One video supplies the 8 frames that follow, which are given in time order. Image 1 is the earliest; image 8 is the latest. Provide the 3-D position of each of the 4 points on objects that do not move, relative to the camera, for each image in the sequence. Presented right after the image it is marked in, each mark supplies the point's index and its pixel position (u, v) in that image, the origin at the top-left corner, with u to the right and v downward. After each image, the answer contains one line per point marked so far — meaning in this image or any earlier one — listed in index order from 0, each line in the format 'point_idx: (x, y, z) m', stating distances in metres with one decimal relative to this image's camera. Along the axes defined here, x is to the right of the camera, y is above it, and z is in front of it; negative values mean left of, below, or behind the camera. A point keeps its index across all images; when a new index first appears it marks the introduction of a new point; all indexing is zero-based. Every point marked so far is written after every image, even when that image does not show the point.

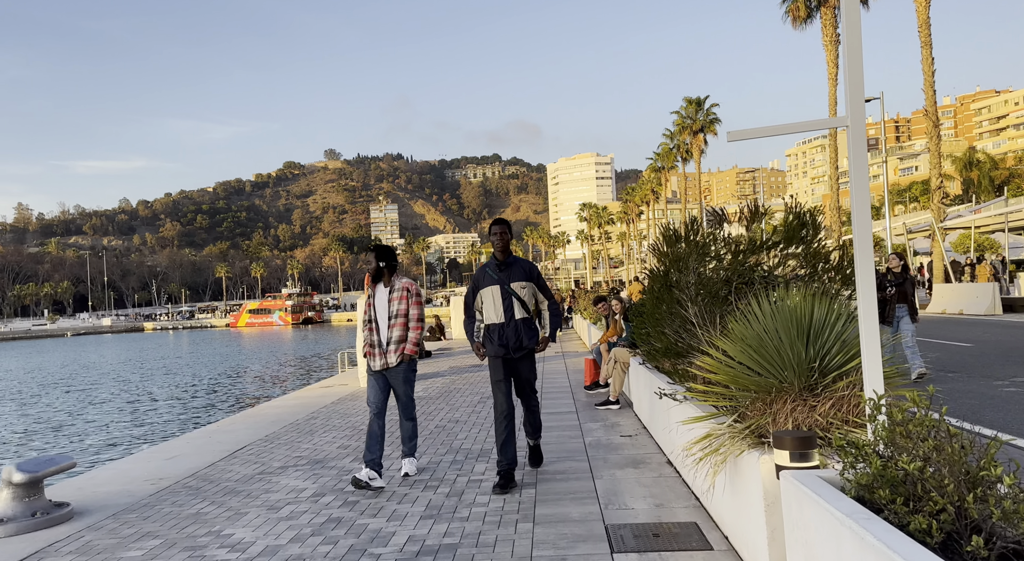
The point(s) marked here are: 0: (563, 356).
0: (+1.3, -2.0, +19.1) m
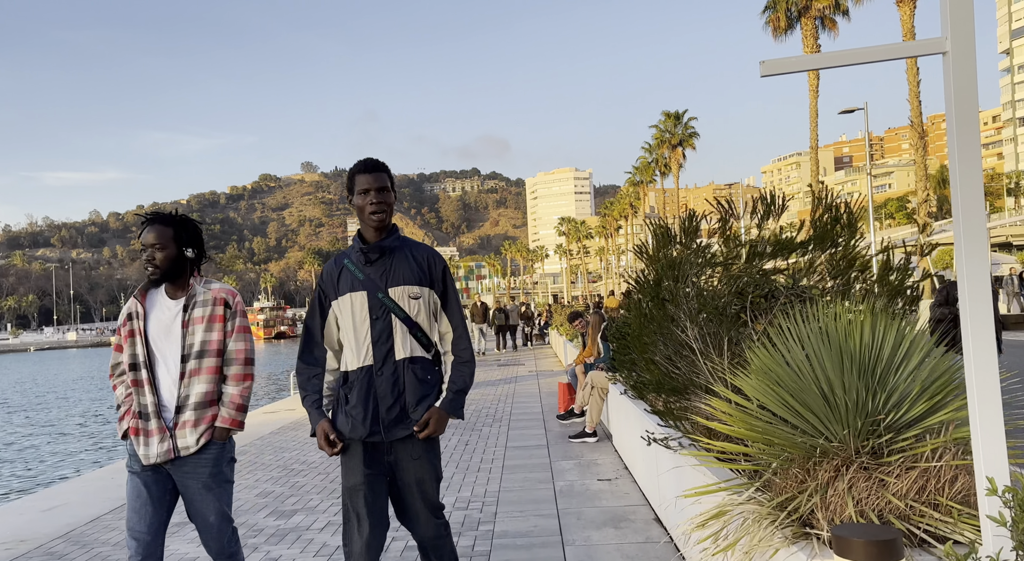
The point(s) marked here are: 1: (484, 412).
0: (+0.6, -2.3, +17.8) m
1: (-0.5, -2.2, +12.1) m
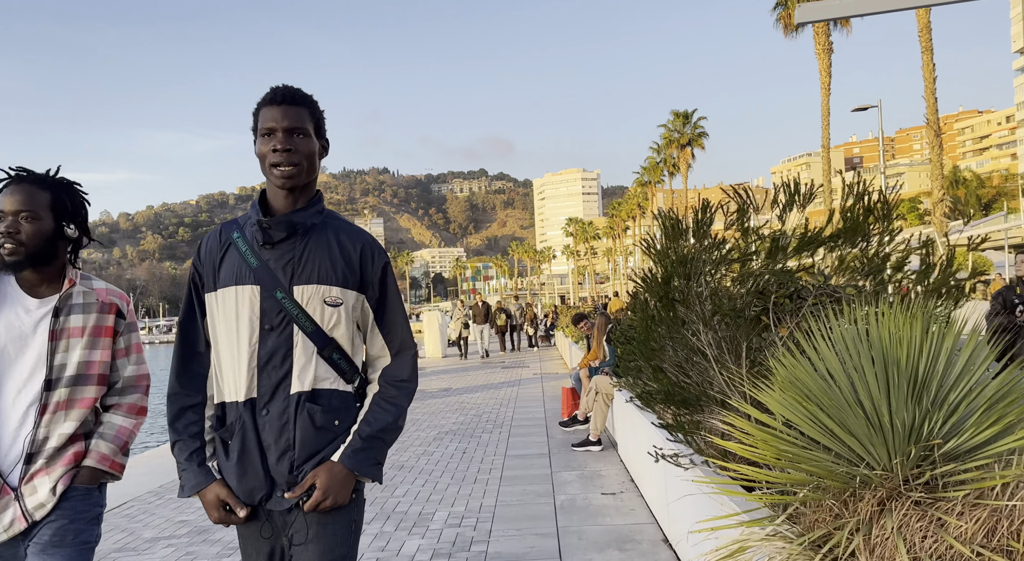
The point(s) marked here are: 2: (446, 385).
0: (+0.7, -2.3, +17.3) m
1: (-0.4, -2.2, +11.6) m
2: (-1.5, -2.4, +17.1) m
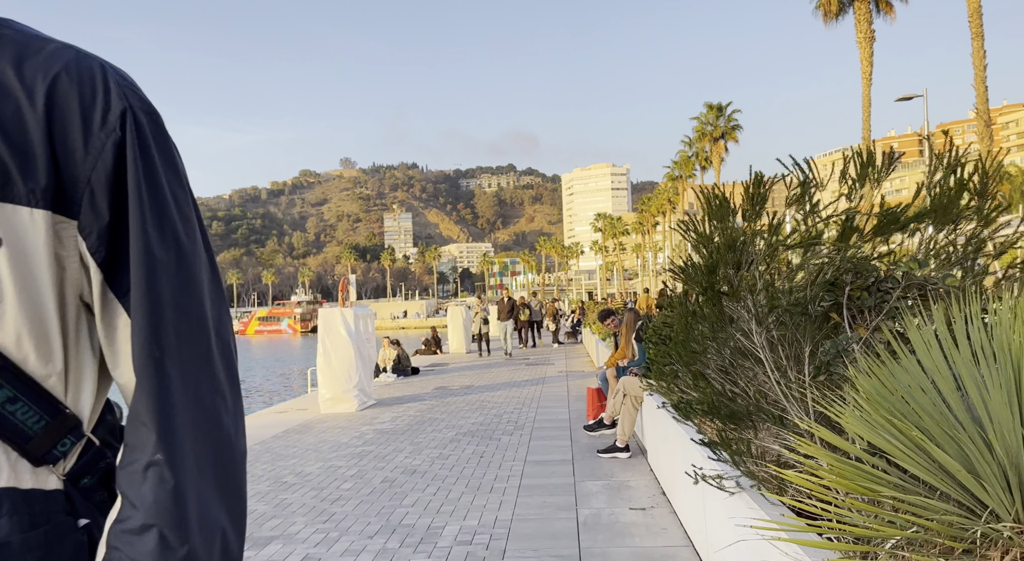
0: (+1.2, -2.2, +16.7) m
1: (-0.1, -2.1, +11.0) m
2: (-1.0, -2.3, +16.6) m
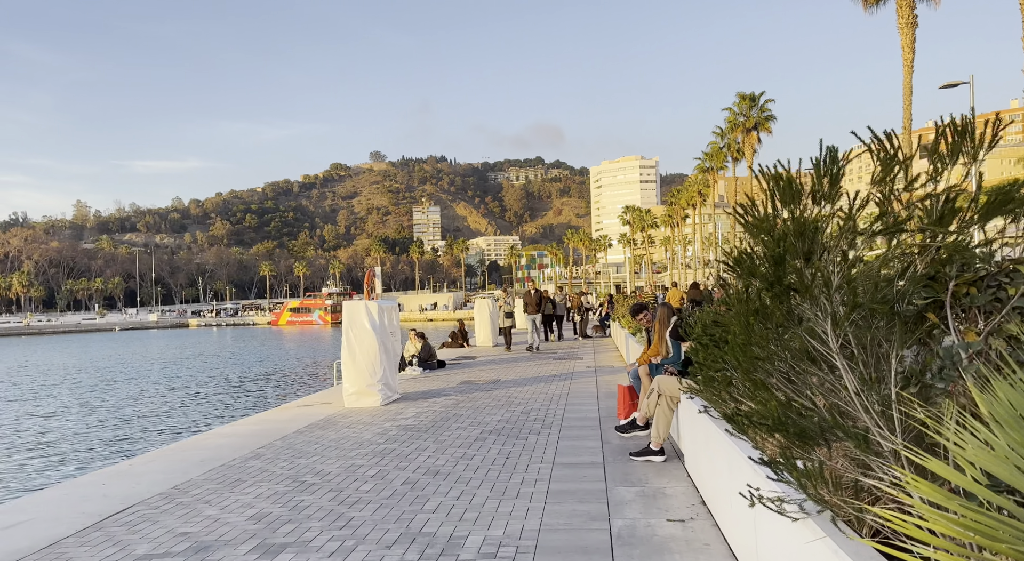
0: (+1.8, -2.0, +16.2) m
1: (+0.3, -1.9, +10.6) m
2: (-0.4, -2.1, +16.2) m
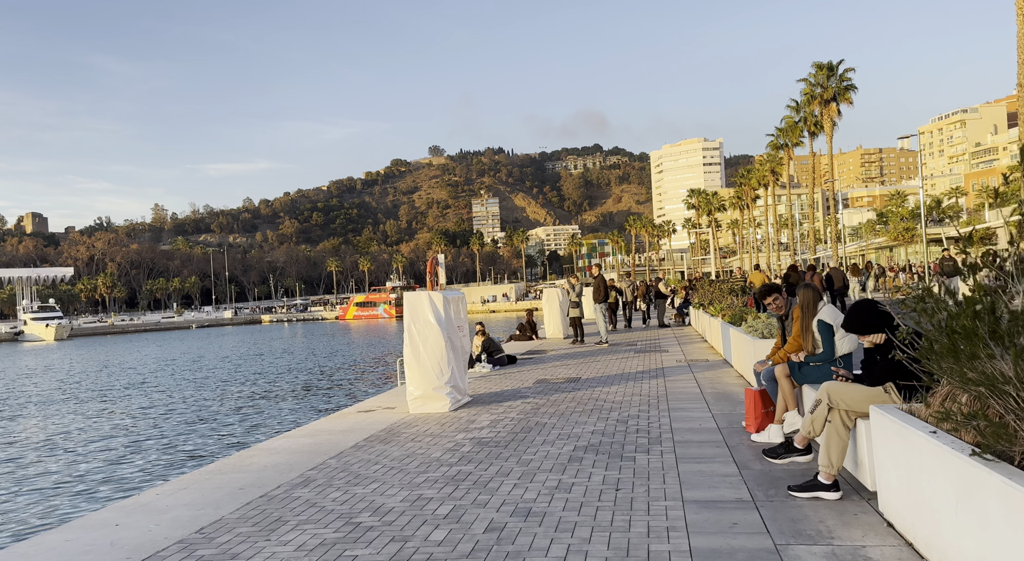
0: (+3.4, -1.7, +14.3) m
1: (+1.4, -1.7, +8.8) m
2: (+1.2, -1.8, +14.4) m
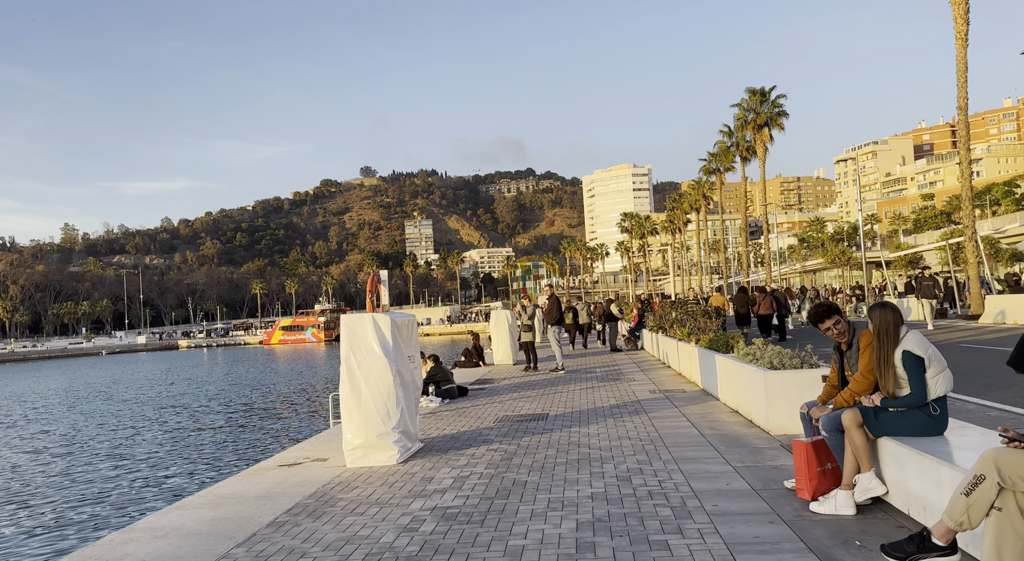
0: (+2.6, -2.0, +12.5) m
1: (+1.2, -1.9, +6.9) m
2: (+0.5, -2.2, +12.5) m
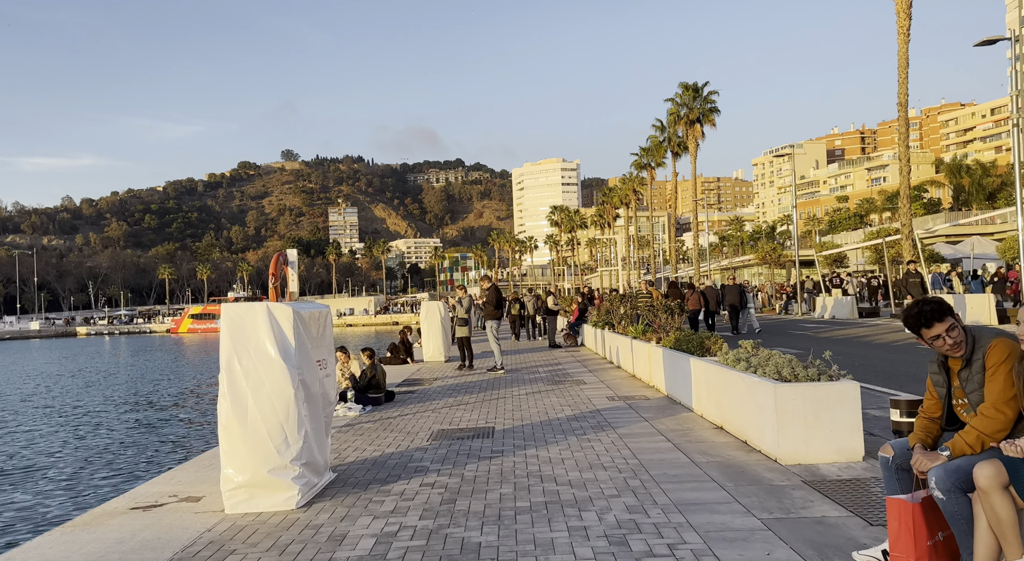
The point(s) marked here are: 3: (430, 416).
0: (+1.7, -1.9, +10.6) m
1: (+0.8, -1.8, +4.9) m
2: (-0.4, -2.0, +10.4) m
3: (-1.2, -2.0, +11.0) m
